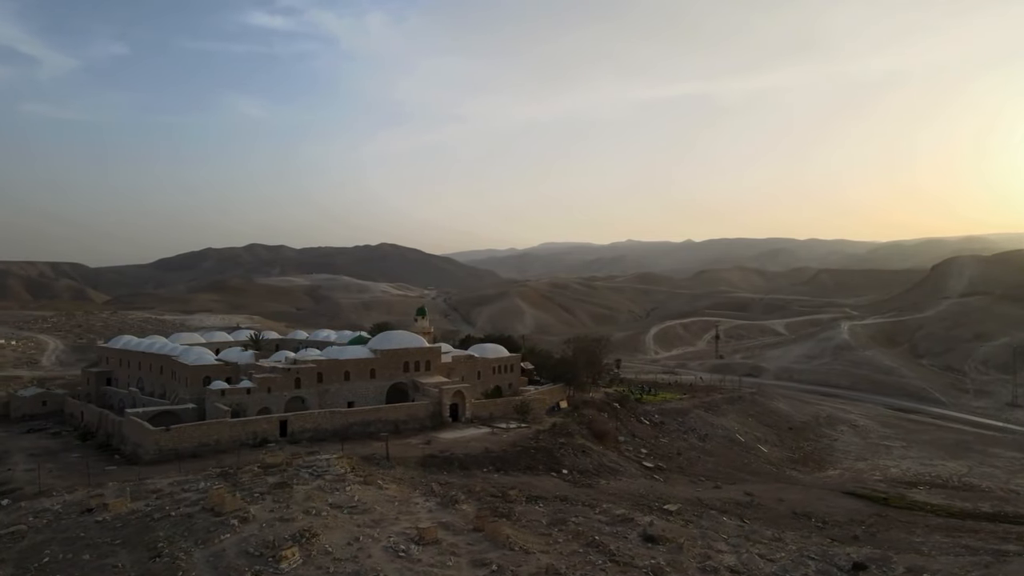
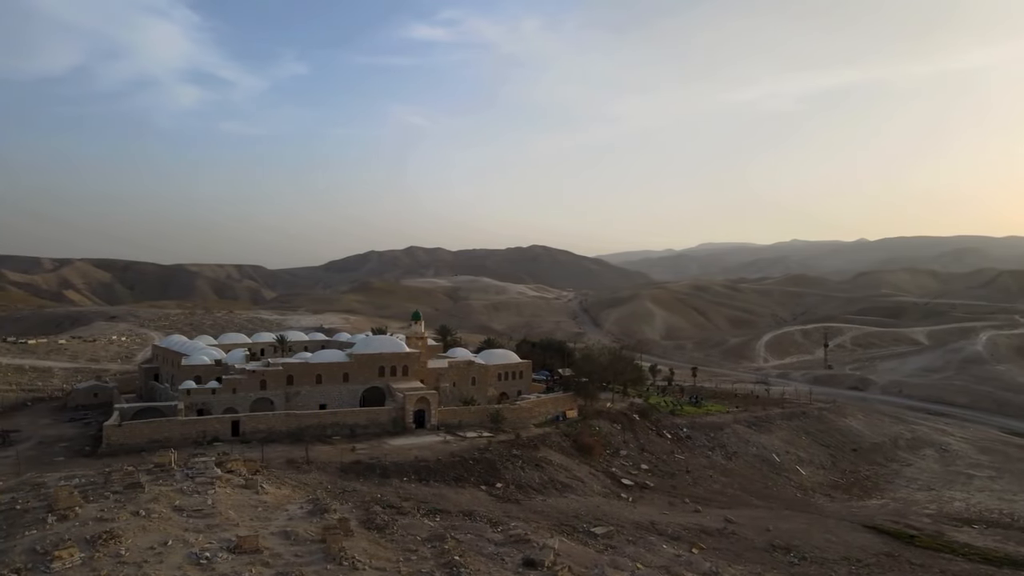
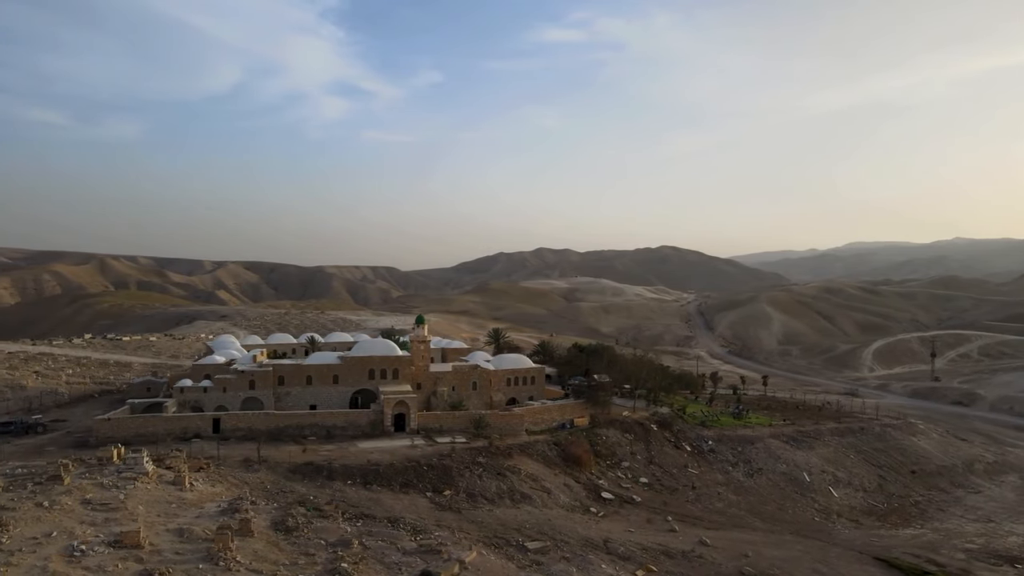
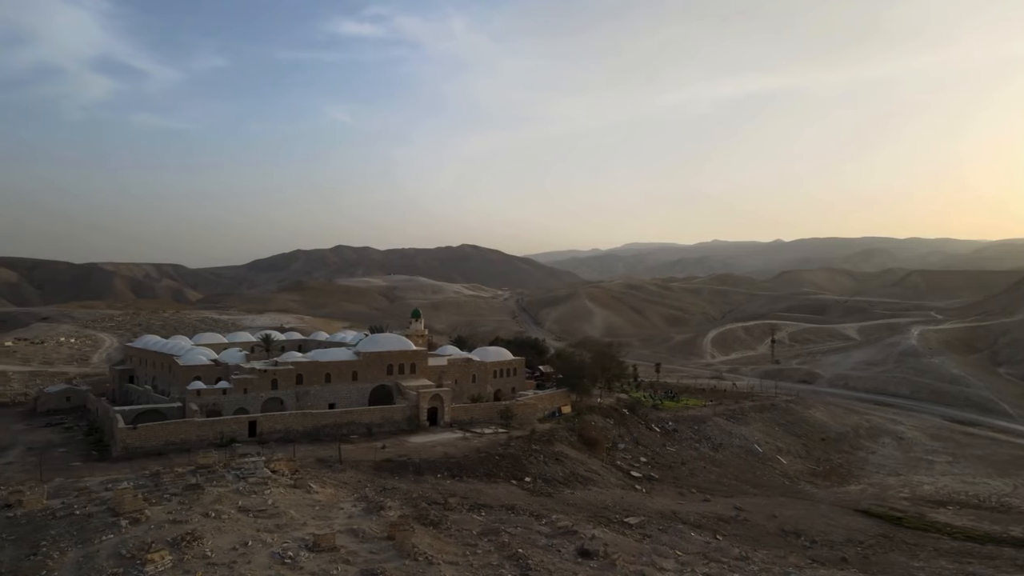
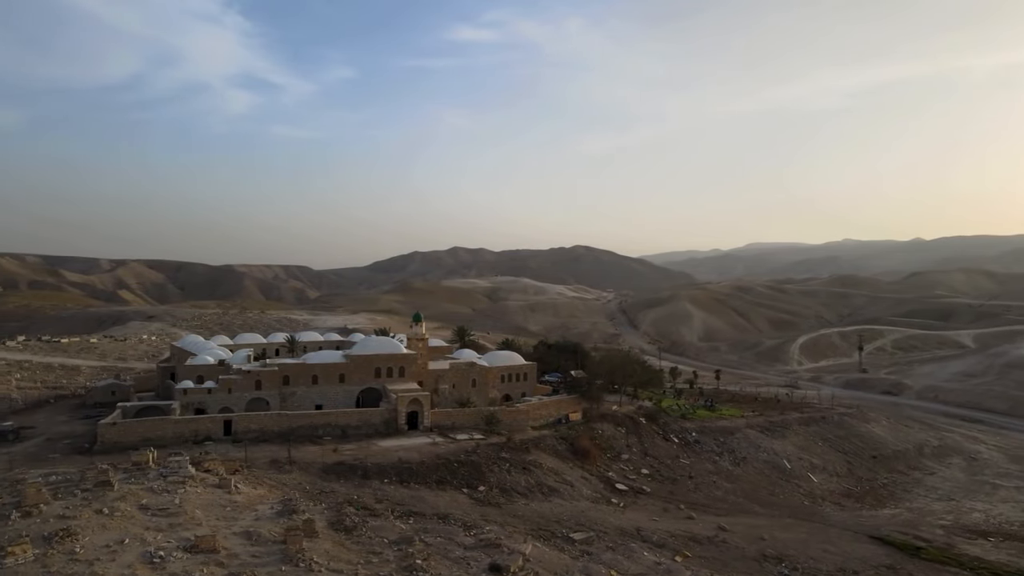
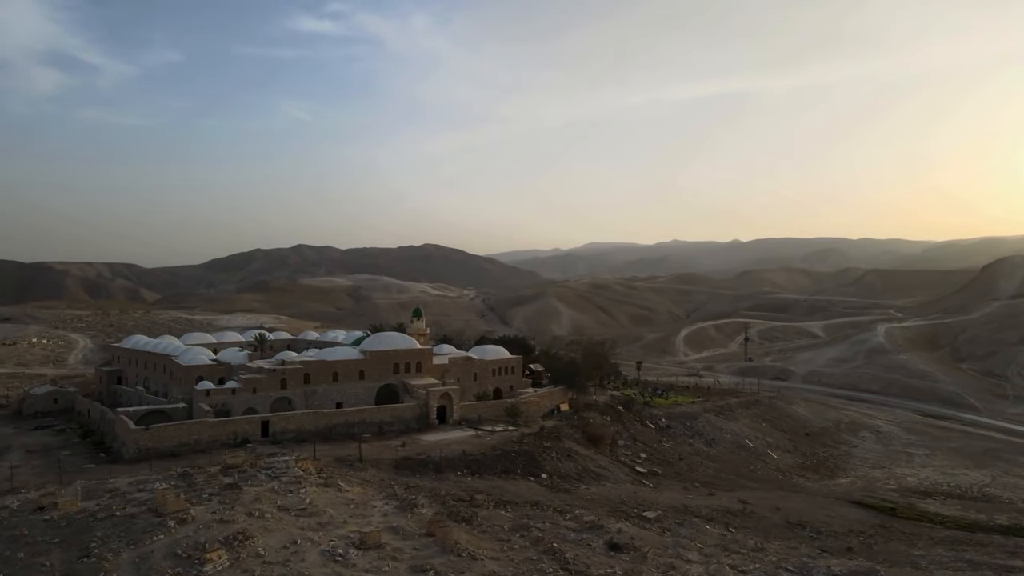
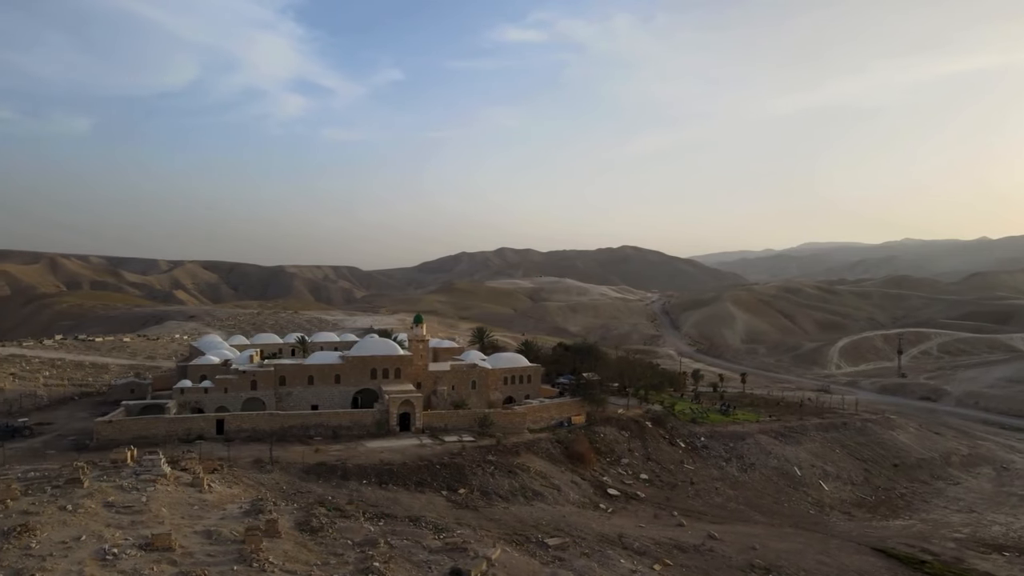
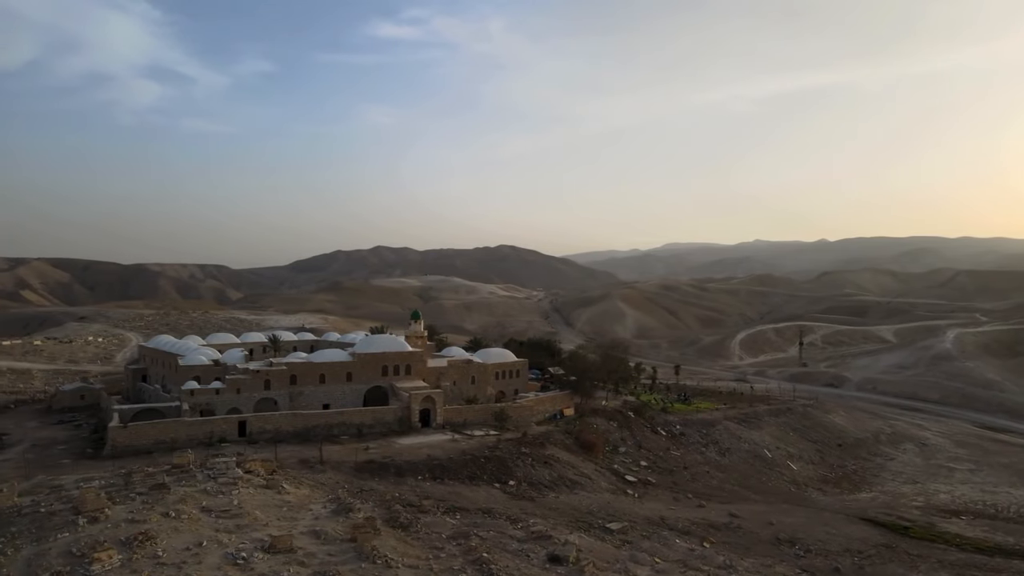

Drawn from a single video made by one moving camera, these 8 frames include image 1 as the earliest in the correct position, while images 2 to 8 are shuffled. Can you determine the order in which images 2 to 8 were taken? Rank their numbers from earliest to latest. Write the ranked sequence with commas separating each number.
6, 4, 8, 2, 5, 7, 3
